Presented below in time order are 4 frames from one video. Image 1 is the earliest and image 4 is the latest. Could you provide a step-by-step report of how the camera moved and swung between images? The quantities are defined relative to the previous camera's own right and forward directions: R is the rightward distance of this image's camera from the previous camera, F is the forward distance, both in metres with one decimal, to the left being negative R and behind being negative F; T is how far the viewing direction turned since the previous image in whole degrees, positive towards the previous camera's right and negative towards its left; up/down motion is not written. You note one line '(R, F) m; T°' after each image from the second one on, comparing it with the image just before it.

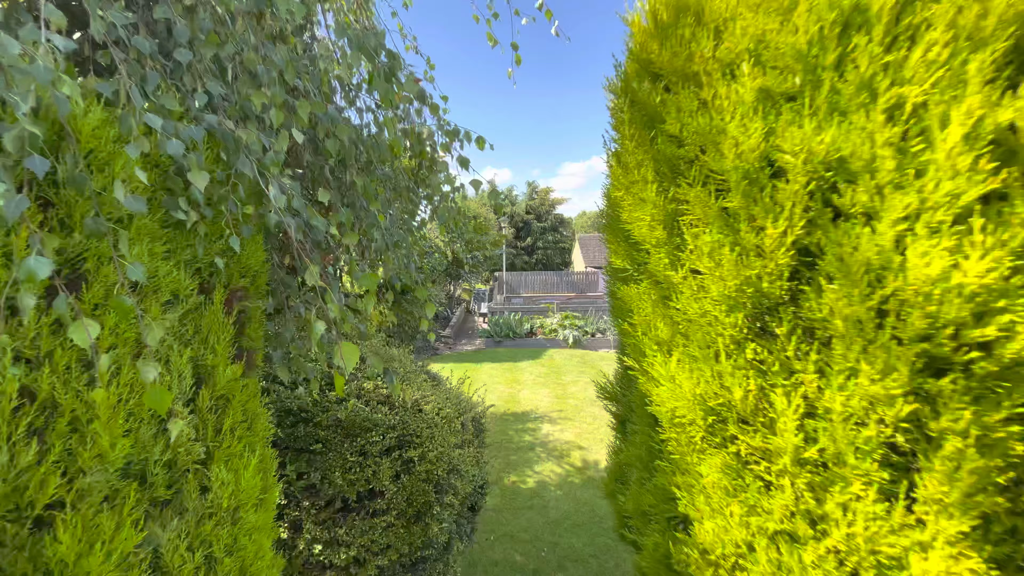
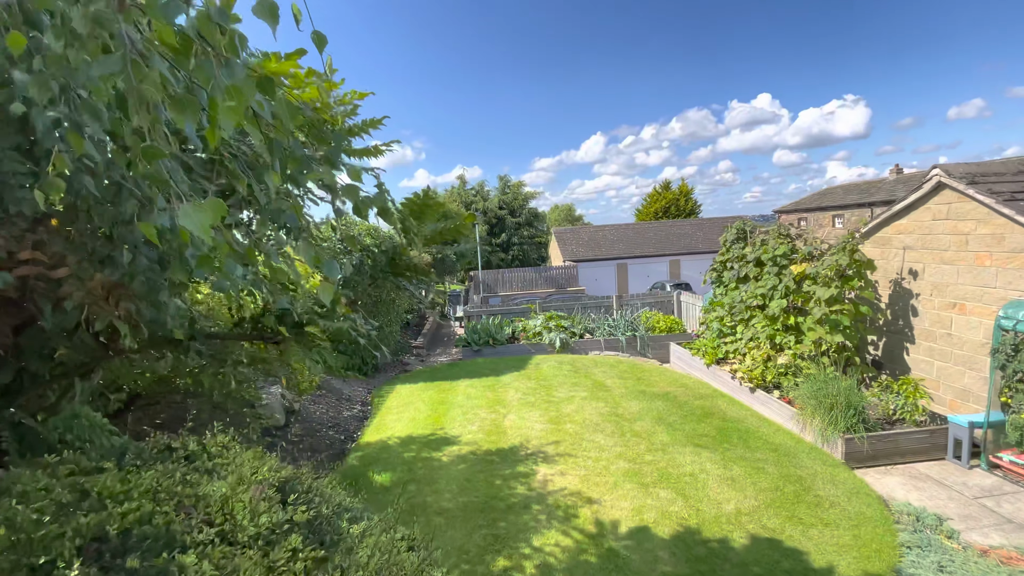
(0.0, +1.3) m; +3°
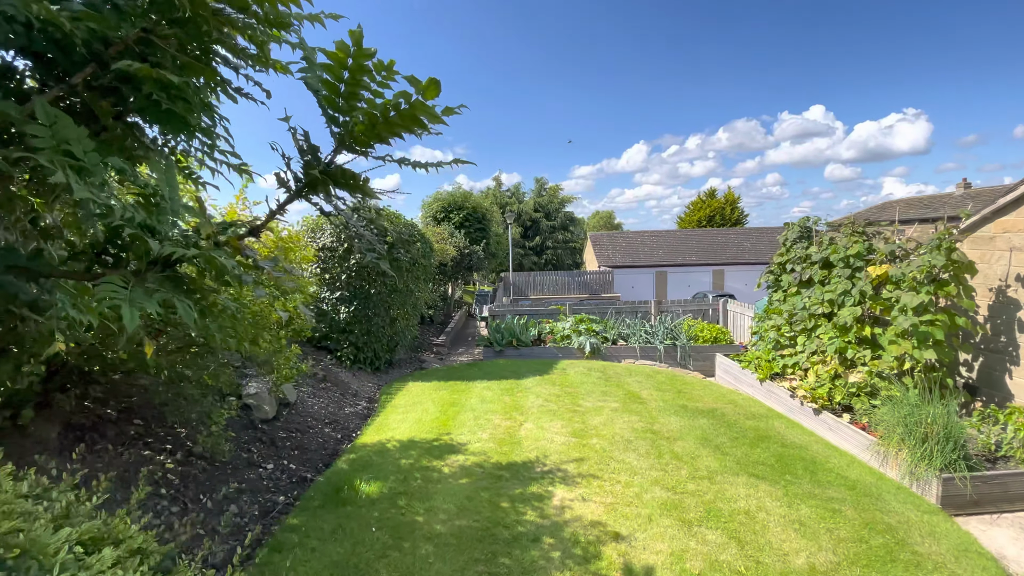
(+0.1, +0.7) m; -4°
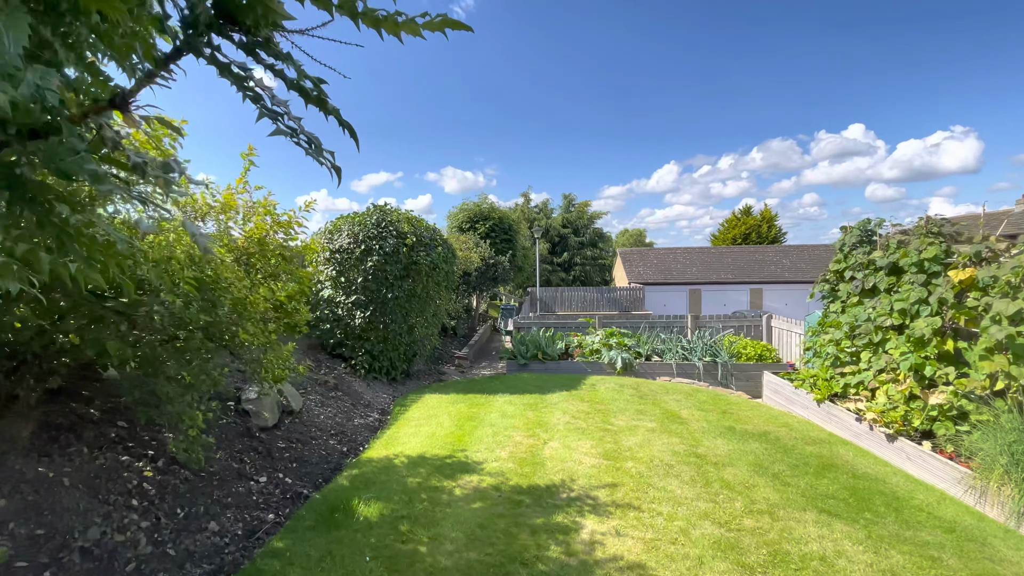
(0.0, +0.5) m; -3°
